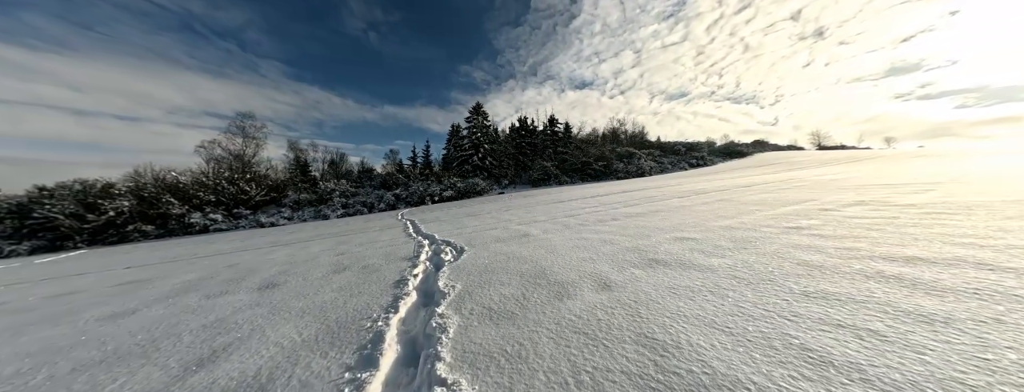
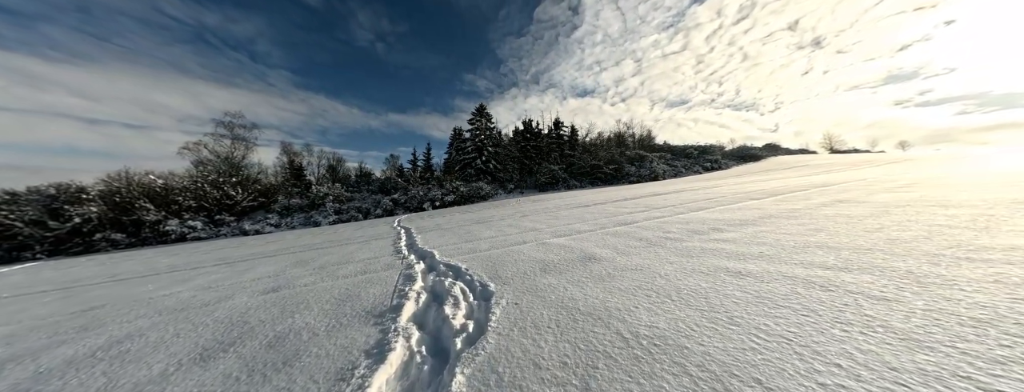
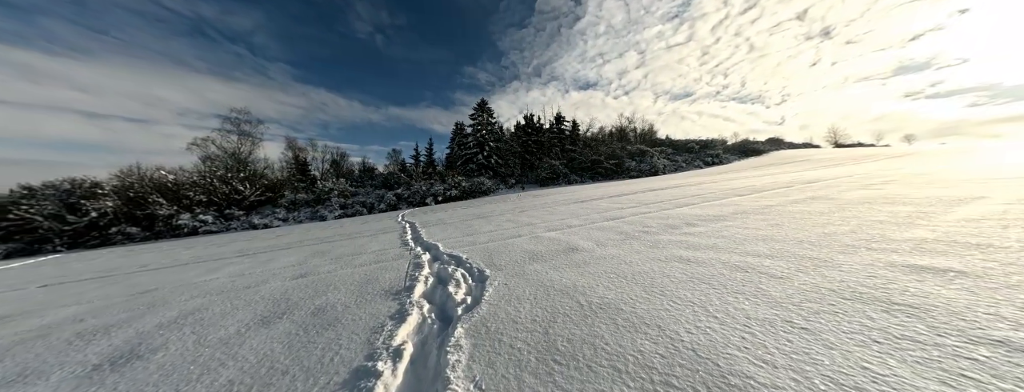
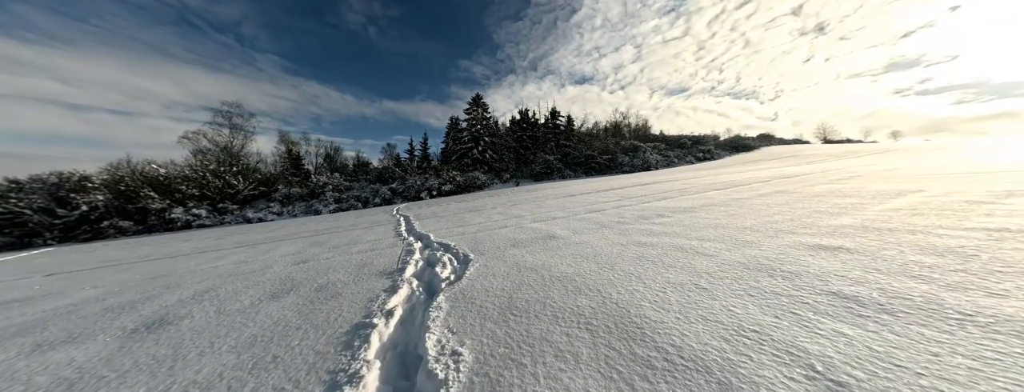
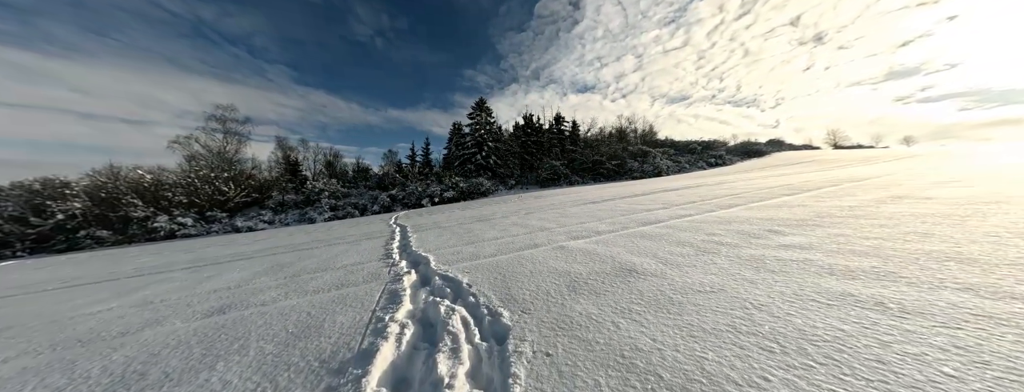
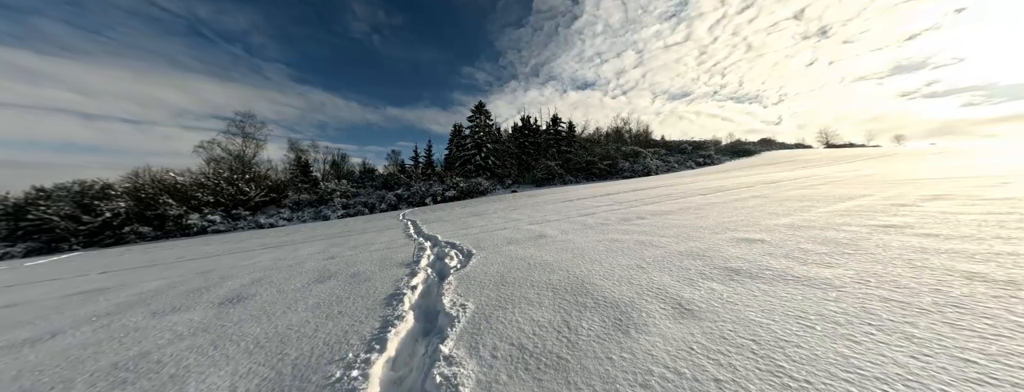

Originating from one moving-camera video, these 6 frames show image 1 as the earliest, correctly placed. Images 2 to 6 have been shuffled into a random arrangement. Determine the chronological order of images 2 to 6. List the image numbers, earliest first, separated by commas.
6, 4, 3, 2, 5
